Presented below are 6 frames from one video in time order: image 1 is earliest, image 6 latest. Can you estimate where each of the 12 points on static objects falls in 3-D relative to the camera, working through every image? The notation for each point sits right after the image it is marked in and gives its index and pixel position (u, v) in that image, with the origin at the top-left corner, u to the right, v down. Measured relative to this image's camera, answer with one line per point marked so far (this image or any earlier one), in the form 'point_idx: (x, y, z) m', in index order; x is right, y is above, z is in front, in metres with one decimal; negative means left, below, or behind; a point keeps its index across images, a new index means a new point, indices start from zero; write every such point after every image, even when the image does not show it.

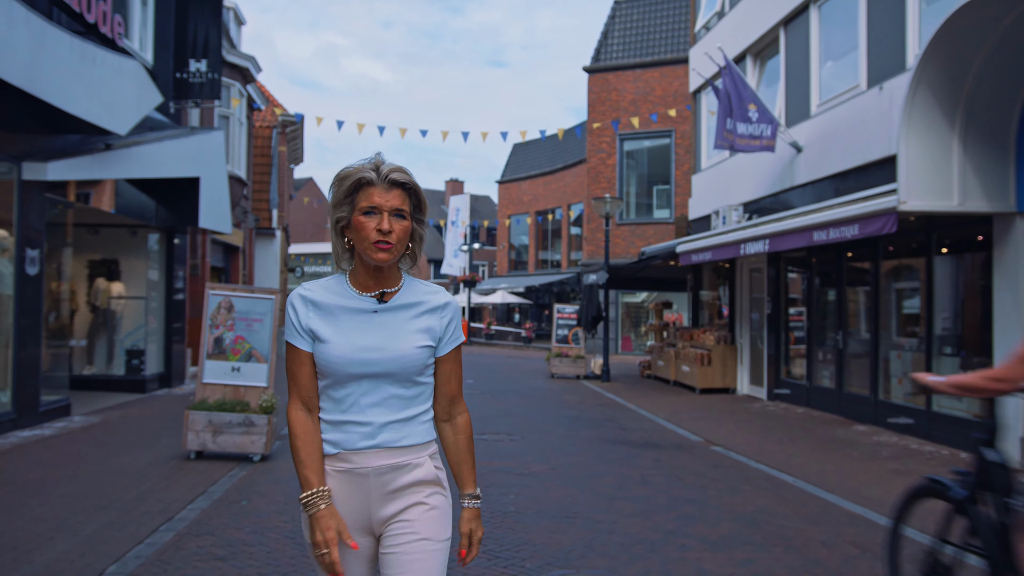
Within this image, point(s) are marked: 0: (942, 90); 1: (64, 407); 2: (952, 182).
0: (+4.1, +1.9, +7.6) m
1: (-5.7, -1.5, +10.2) m
2: (+4.2, +1.0, +7.6) m
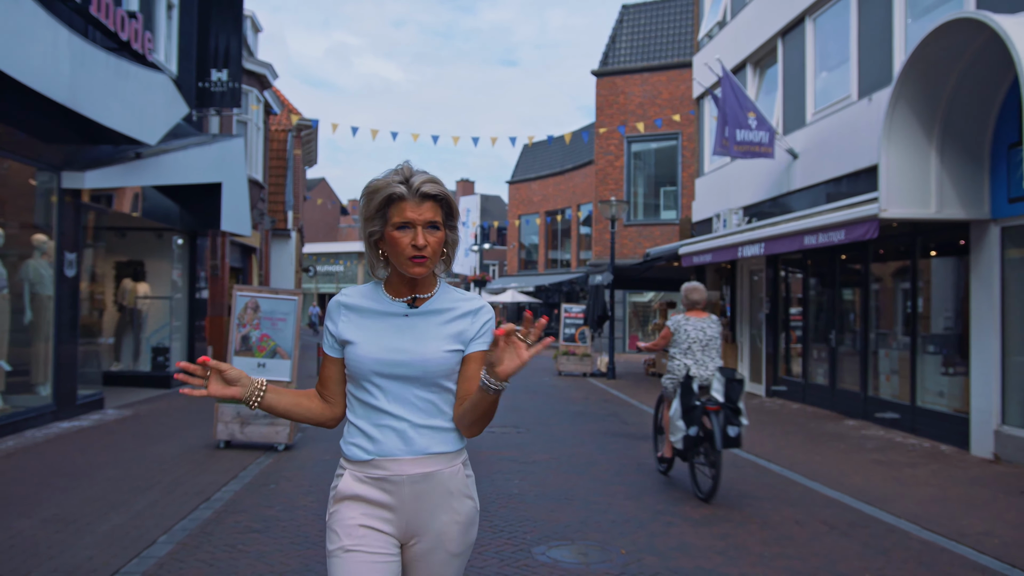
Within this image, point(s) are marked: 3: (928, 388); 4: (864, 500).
0: (+4.1, +1.9, +8.1) m
1: (-5.6, -1.5, +10.9) m
2: (+4.3, +1.0, +8.2) m
3: (+4.9, -1.2, +9.4) m
4: (+2.9, -1.7, +6.5) m
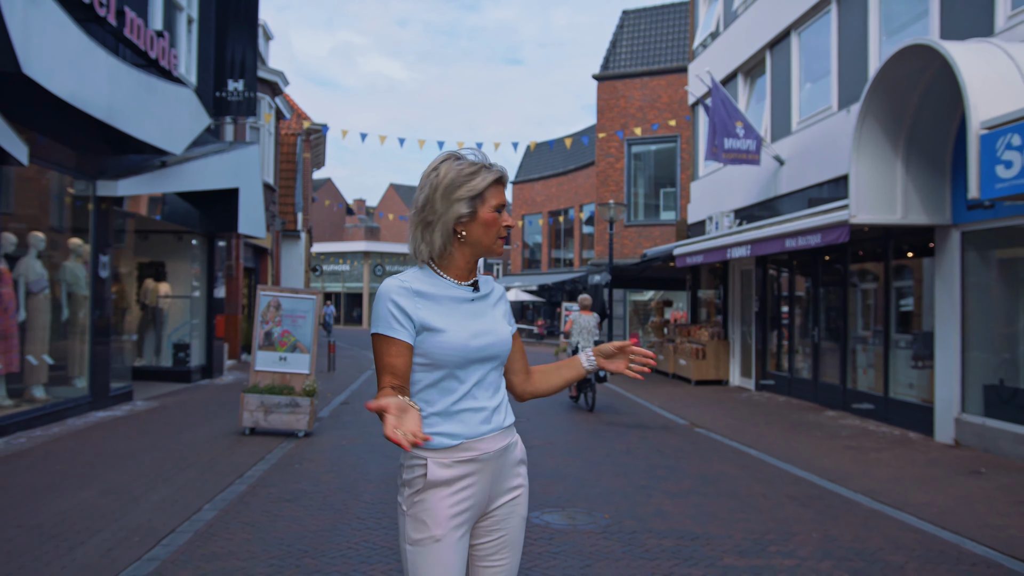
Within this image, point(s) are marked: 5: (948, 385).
0: (+4.1, +1.9, +8.9) m
1: (-5.6, -1.5, +11.7) m
2: (+4.3, +1.0, +8.9) m
3: (+4.9, -1.2, +10.2) m
4: (+2.9, -1.7, +7.2) m
5: (+4.8, -1.1, +8.9) m
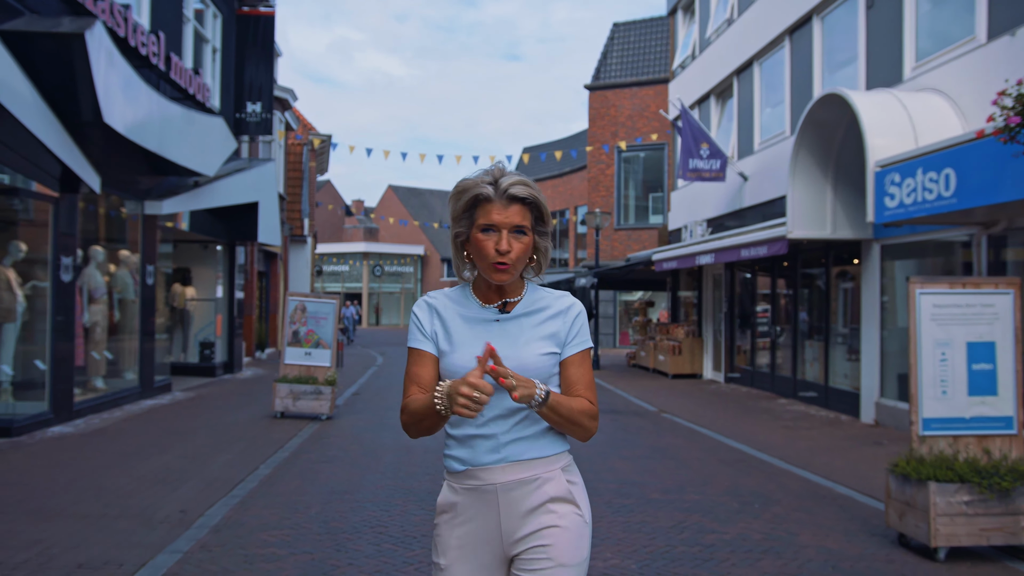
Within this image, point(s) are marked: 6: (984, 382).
0: (+4.0, +1.8, +10.5) m
1: (-5.7, -1.6, +13.3) m
2: (+4.1, +0.9, +10.5) m
3: (+4.8, -1.2, +11.8) m
4: (+2.7, -1.8, +8.8) m
5: (+4.7, -1.1, +10.5) m
6: (+2.9, -0.6, +4.9) m
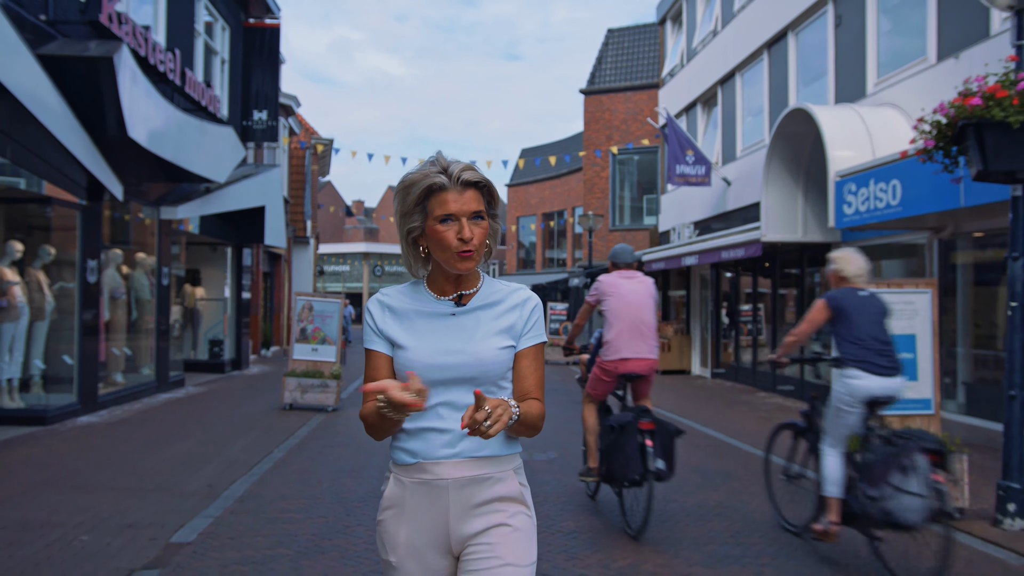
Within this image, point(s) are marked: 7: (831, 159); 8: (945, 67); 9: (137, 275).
0: (+3.9, +1.8, +11.3) m
1: (-5.8, -1.6, +14.1) m
2: (+4.0, +0.9, +11.3) m
3: (+4.7, -1.2, +12.6) m
4: (+2.6, -1.8, +9.6) m
5: (+4.6, -1.1, +11.3) m
6: (+2.8, -0.6, +5.7) m
7: (+3.8, +1.5, +9.4) m
8: (+4.7, +2.4, +8.7) m
9: (-5.9, +0.2, +12.7) m
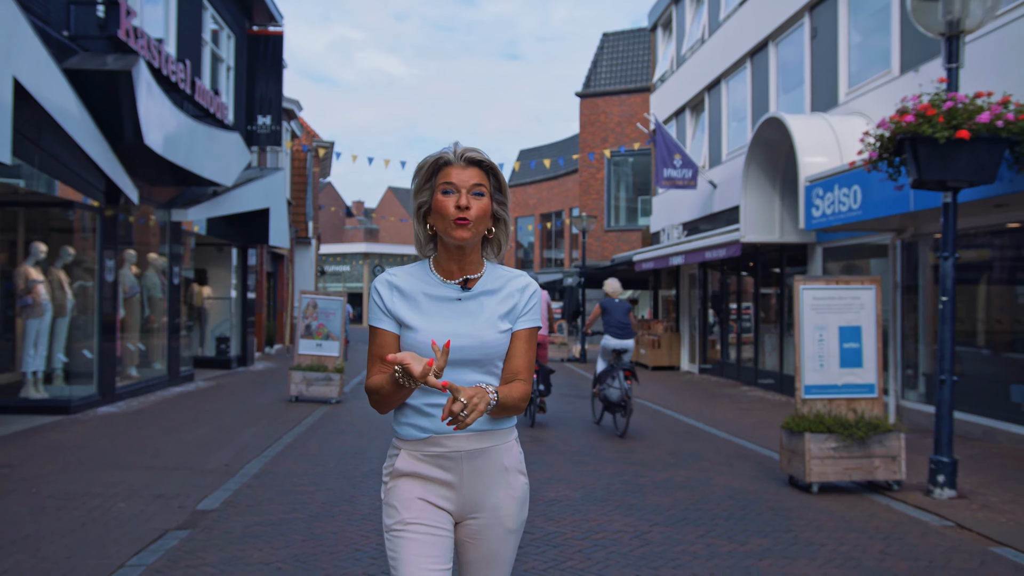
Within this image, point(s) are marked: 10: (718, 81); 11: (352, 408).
0: (+3.8, +1.8, +11.9) m
1: (-5.9, -1.6, +14.7) m
2: (+3.9, +1.0, +11.9) m
3: (+4.6, -1.2, +13.2) m
4: (+2.5, -1.7, +10.3) m
5: (+4.5, -1.1, +11.9) m
6: (+2.7, -0.5, +6.3) m
7: (+3.7, +1.6, +10.1) m
8: (+4.6, +2.4, +9.4) m
9: (-6.0, +0.2, +13.3) m
10: (+4.3, +4.3, +16.6) m
11: (-2.3, -1.7, +11.7) m
